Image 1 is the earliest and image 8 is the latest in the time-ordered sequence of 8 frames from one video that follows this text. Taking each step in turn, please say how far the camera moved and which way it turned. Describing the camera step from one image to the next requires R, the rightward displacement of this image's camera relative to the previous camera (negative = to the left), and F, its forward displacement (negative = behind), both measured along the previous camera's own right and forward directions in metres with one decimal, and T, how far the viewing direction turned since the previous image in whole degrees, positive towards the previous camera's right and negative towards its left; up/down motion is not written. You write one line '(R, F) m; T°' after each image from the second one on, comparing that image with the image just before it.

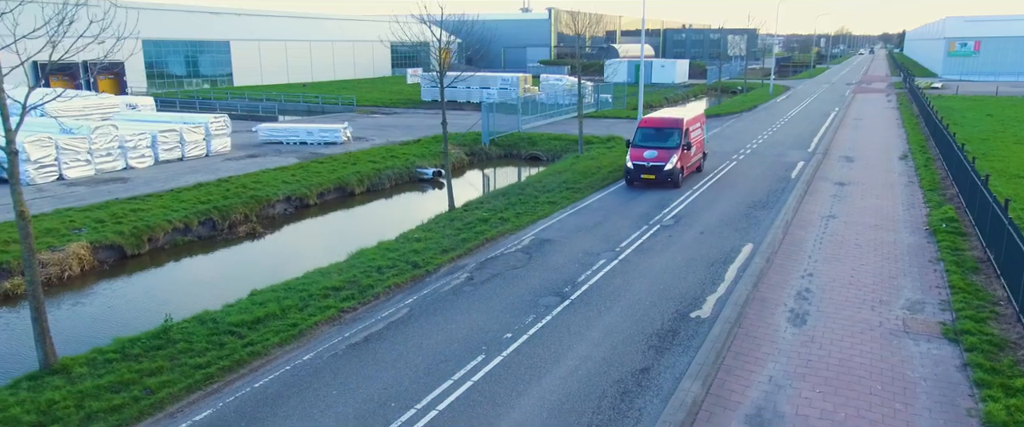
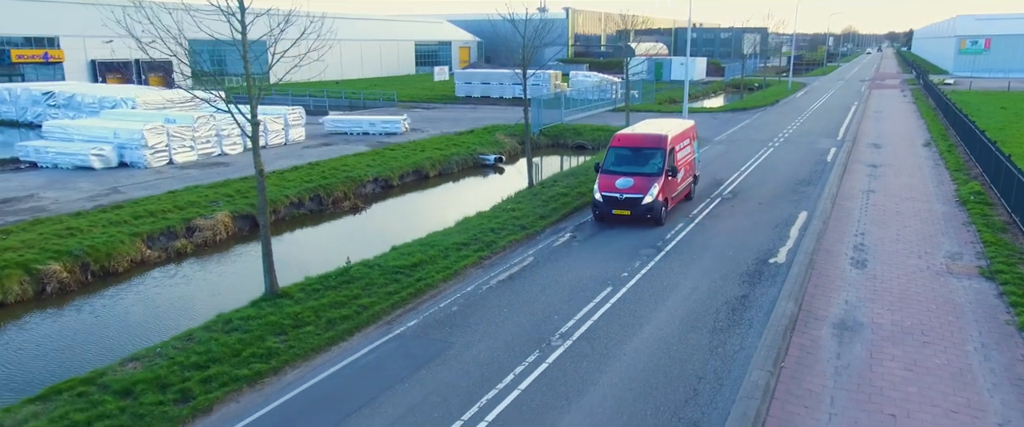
(-2.0, -2.4) m; 0°
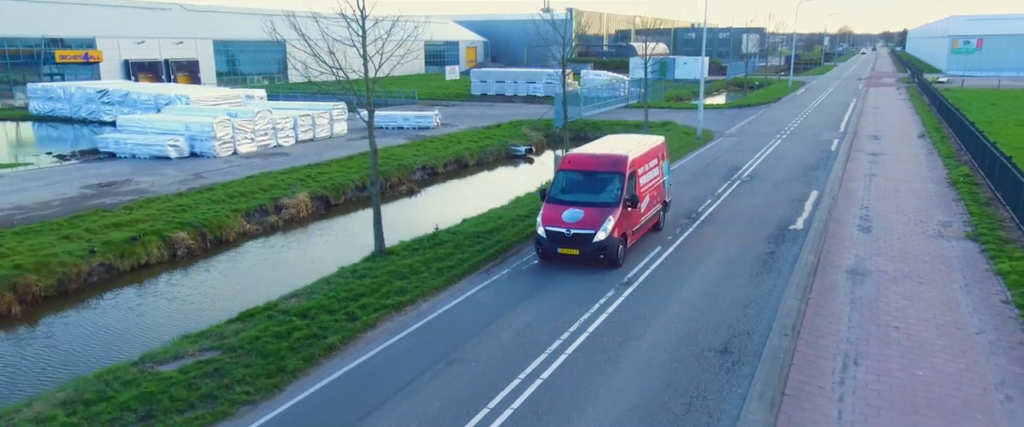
(-1.4, -2.4) m; 0°
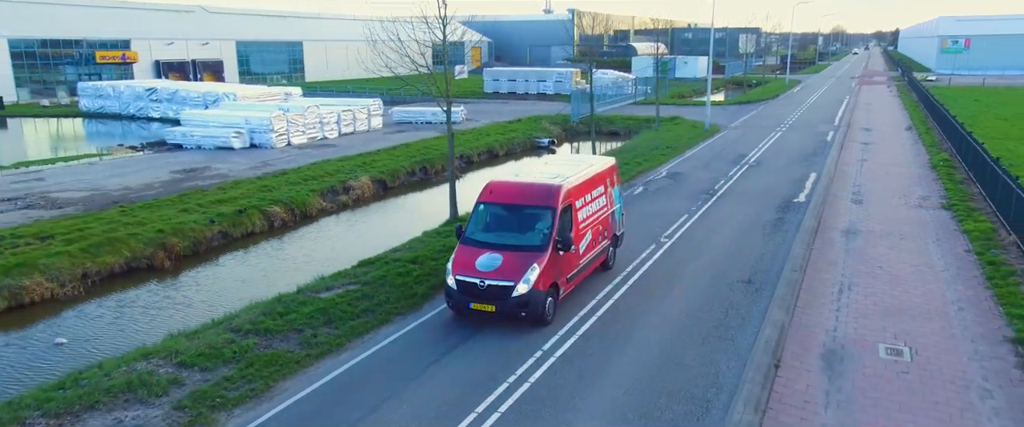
(-1.3, -2.8) m; 0°
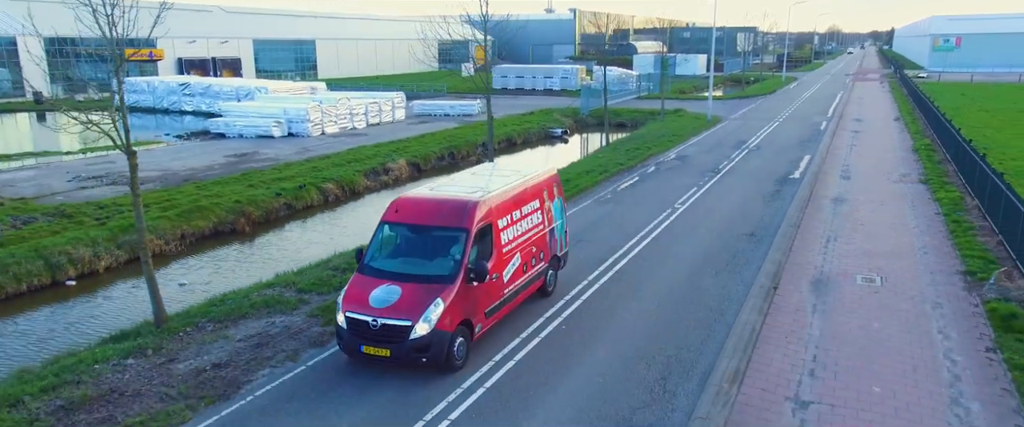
(-0.9, -2.4) m; 0°
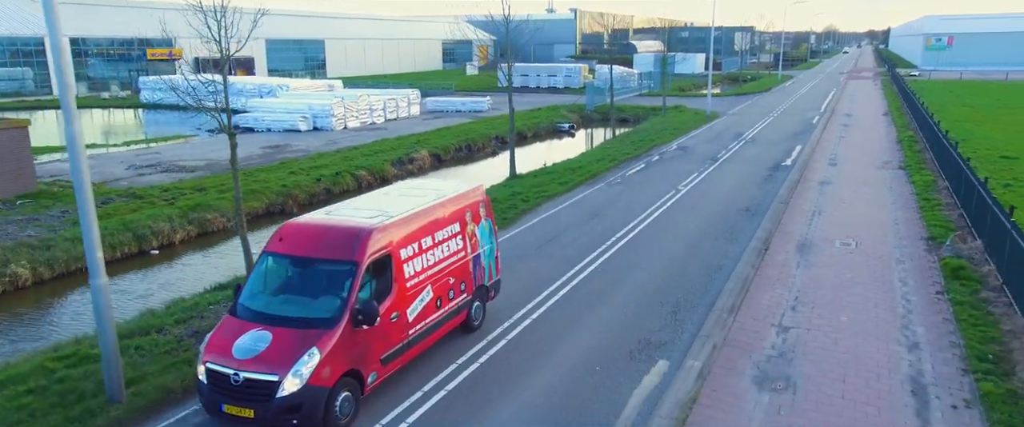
(-0.6, -2.0) m; 0°
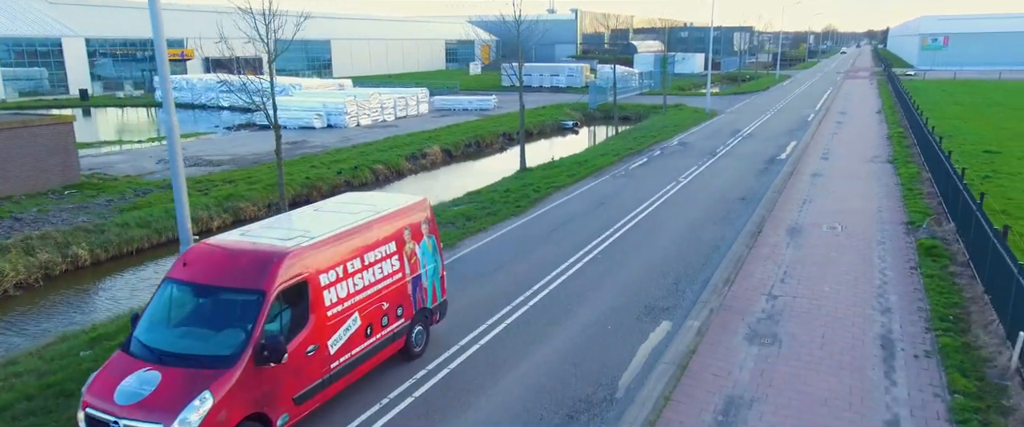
(-0.3, -1.3) m; 0°
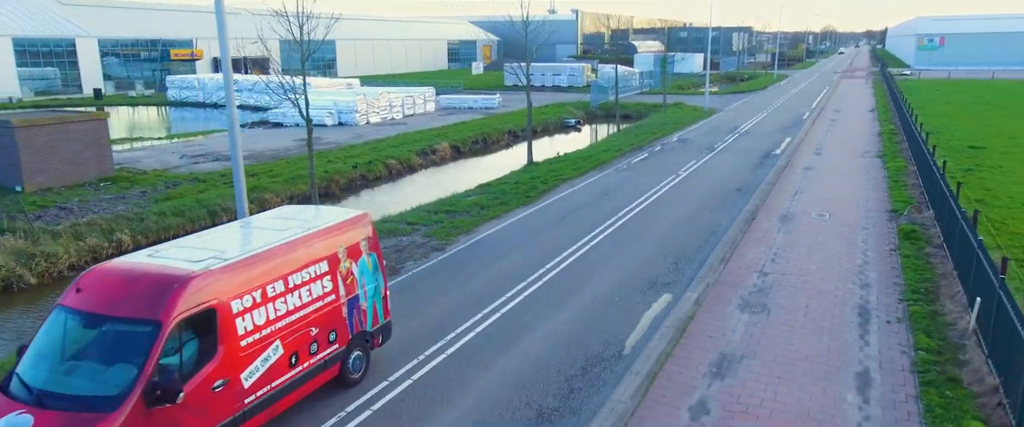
(-0.3, -1.1) m; 0°
